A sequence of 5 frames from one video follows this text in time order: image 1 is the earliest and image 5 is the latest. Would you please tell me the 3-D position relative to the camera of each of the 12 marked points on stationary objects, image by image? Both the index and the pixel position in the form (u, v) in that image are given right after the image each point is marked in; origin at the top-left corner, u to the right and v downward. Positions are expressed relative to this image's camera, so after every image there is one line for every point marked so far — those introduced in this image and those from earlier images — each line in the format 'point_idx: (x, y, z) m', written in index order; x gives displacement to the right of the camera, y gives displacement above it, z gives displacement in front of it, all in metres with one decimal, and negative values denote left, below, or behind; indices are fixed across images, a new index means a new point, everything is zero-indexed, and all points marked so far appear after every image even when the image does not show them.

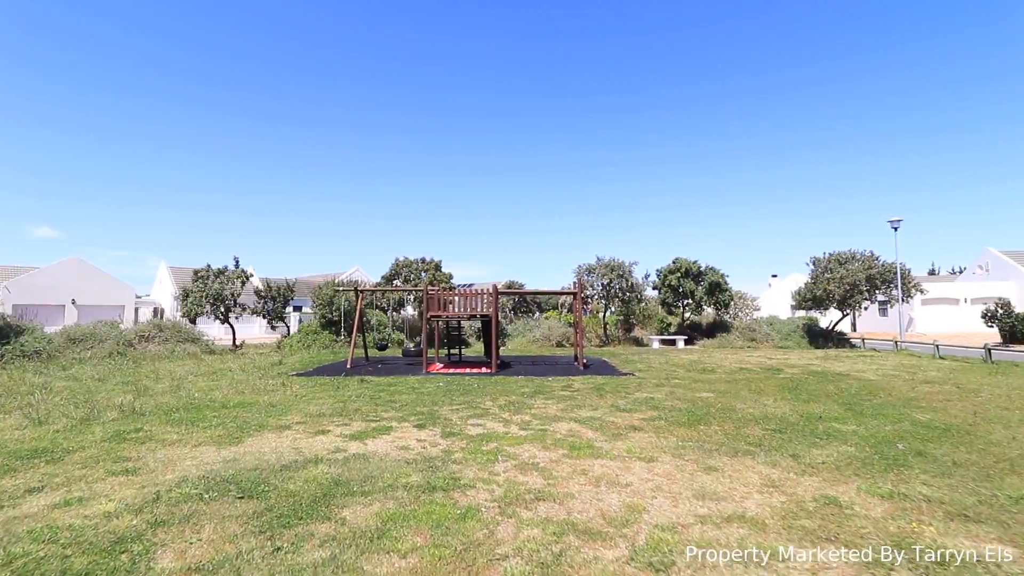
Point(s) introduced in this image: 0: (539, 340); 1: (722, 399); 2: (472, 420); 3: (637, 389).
0: (+1.0, -1.9, +17.9) m
1: (+3.1, -1.6, +7.0) m
2: (-0.5, -1.6, +5.8) m
3: (+2.1, -1.7, +7.8) m
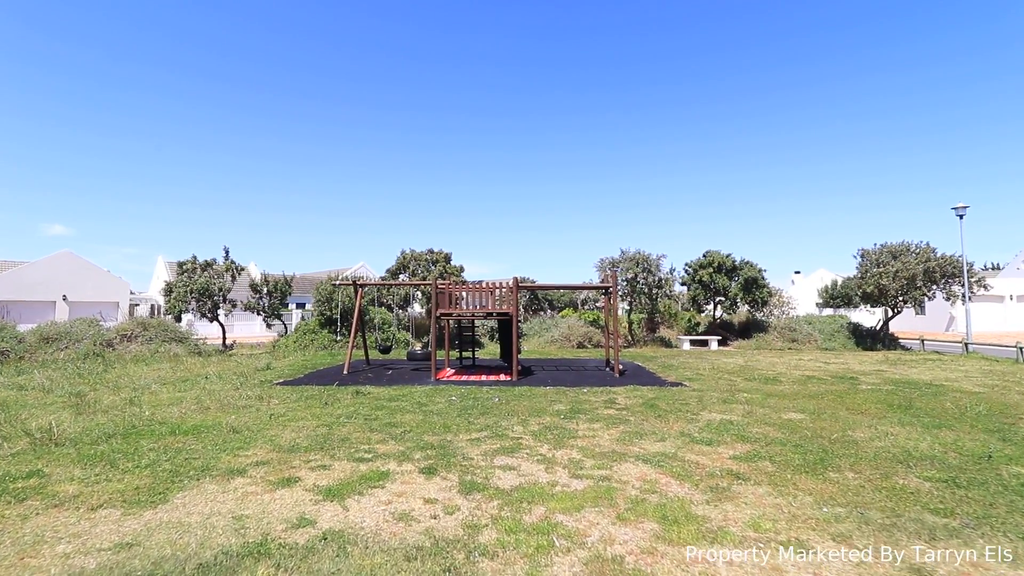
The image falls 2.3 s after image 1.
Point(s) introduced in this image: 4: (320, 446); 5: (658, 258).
0: (+1.5, -1.8, +16.3) m
1: (+3.4, -1.5, +5.3) m
2: (-0.1, -1.5, +4.2) m
3: (+2.5, -1.5, +6.2) m
4: (-1.8, -1.5, +4.6) m
5: (+5.5, +1.1, +18.1) m
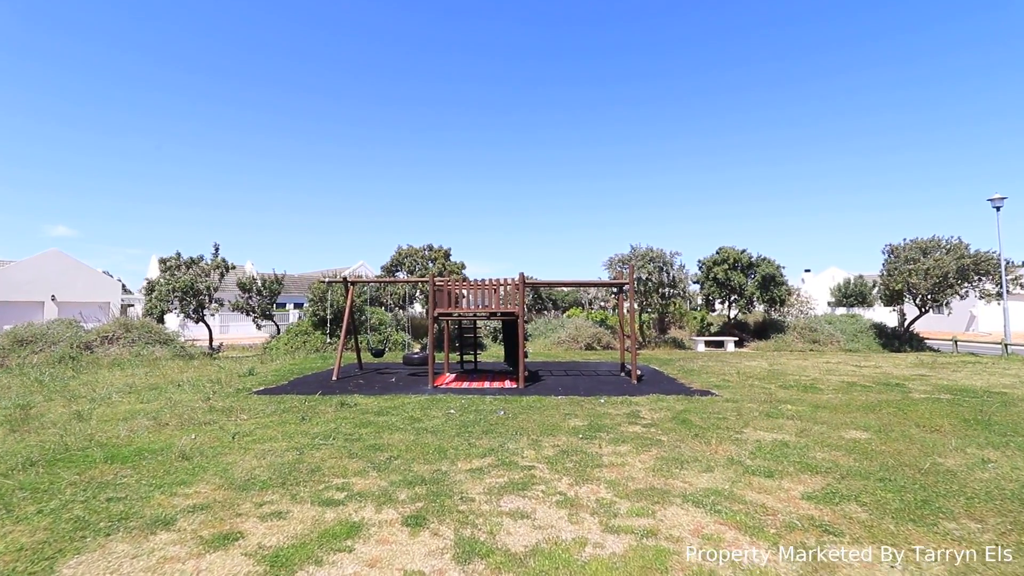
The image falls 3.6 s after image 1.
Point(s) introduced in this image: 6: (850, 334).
0: (+1.7, -1.7, +15.3) m
1: (+3.5, -1.5, +4.3) m
2: (0.0, -1.4, +3.3) m
3: (+2.5, -1.5, +5.3) m
4: (-1.7, -1.4, +3.6) m
5: (+5.7, +1.2, +17.2) m
6: (+11.7, -1.6, +16.7) m
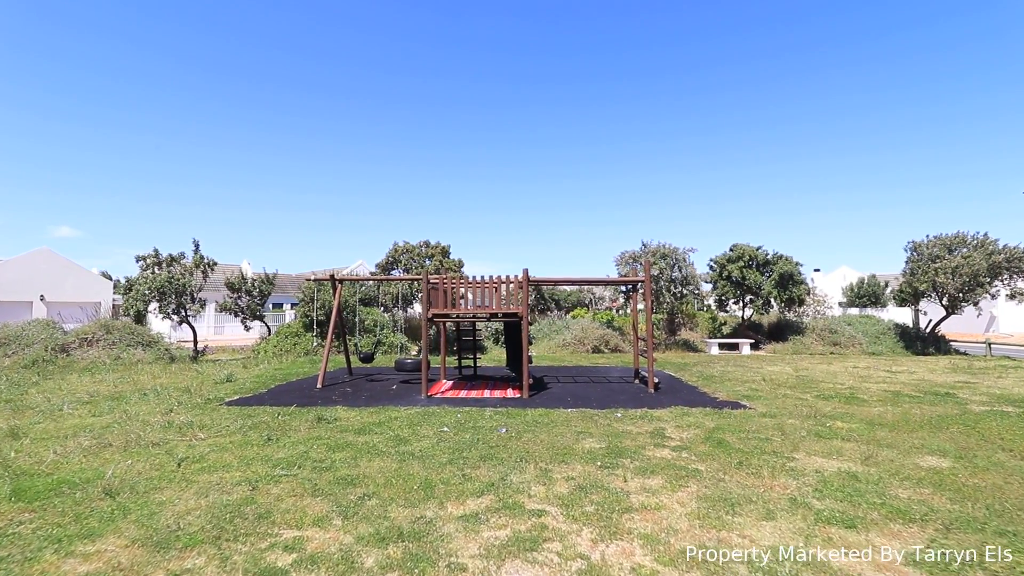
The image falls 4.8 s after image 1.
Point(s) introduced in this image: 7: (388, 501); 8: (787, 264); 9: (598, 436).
0: (+1.8, -1.7, +14.5) m
1: (+3.6, -1.4, +3.5) m
2: (0.0, -1.4, +2.4) m
3: (+2.6, -1.5, +4.4) m
4: (-1.7, -1.4, +2.8) m
5: (+5.8, +1.2, +16.3) m
6: (+11.8, -1.6, +15.8) m
7: (-0.8, -1.4, +3.2) m
8: (+9.1, +0.8, +16.1) m
9: (+0.9, -1.5, +4.8) m
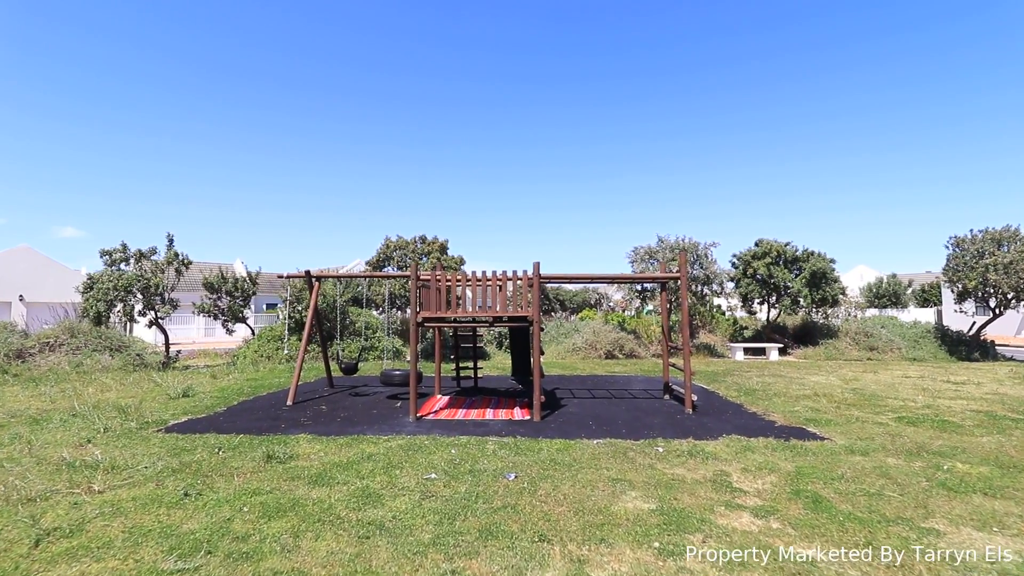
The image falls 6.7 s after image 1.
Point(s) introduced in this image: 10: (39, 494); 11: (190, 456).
0: (+1.9, -1.7, +13.1) m
1: (+3.6, -1.4, +2.2) m
2: (+0.1, -1.4, +1.1) m
3: (+2.7, -1.4, +3.1) m
4: (-1.6, -1.4, +1.5) m
5: (+5.9, +1.2, +15.0) m
6: (+11.9, -1.6, +14.4) m
7: (-0.7, -1.4, +1.9) m
8: (+9.3, +0.8, +14.7) m
9: (+0.9, -1.4, +3.5) m
10: (-3.4, -1.5, +3.5) m
11: (-2.9, -1.5, +4.3) m
